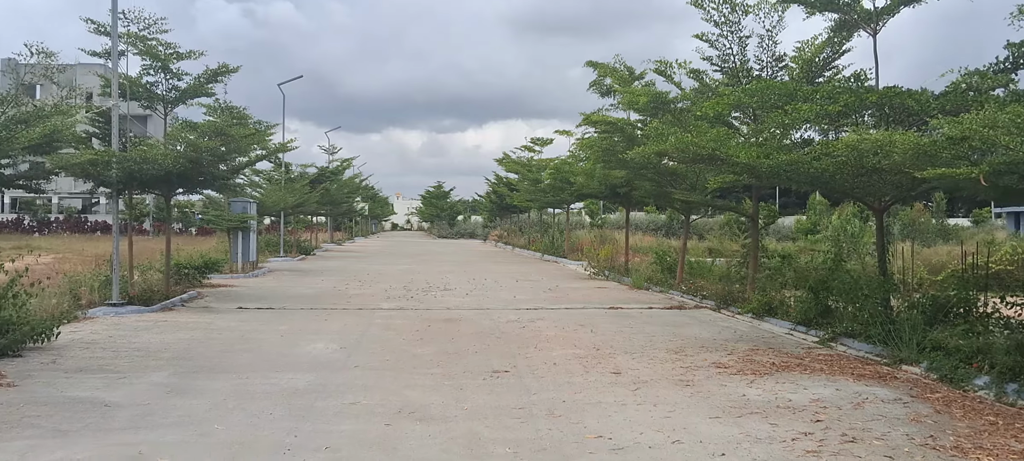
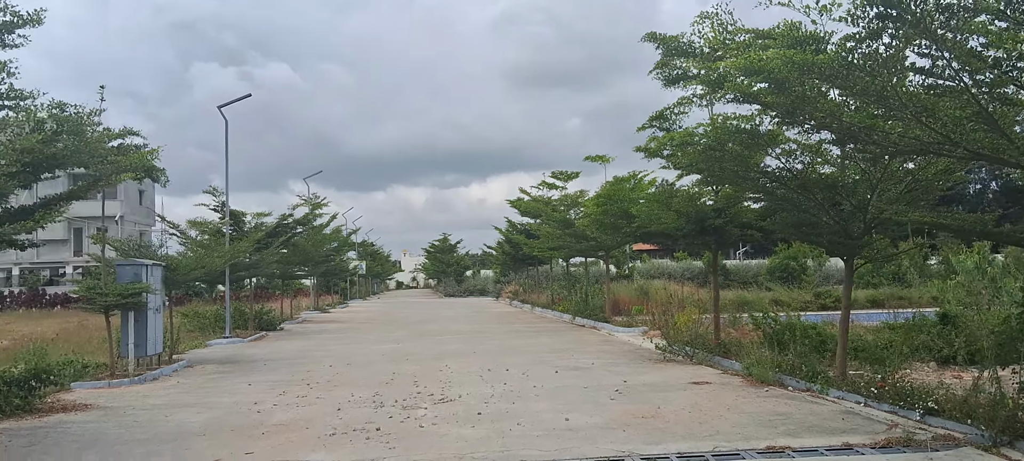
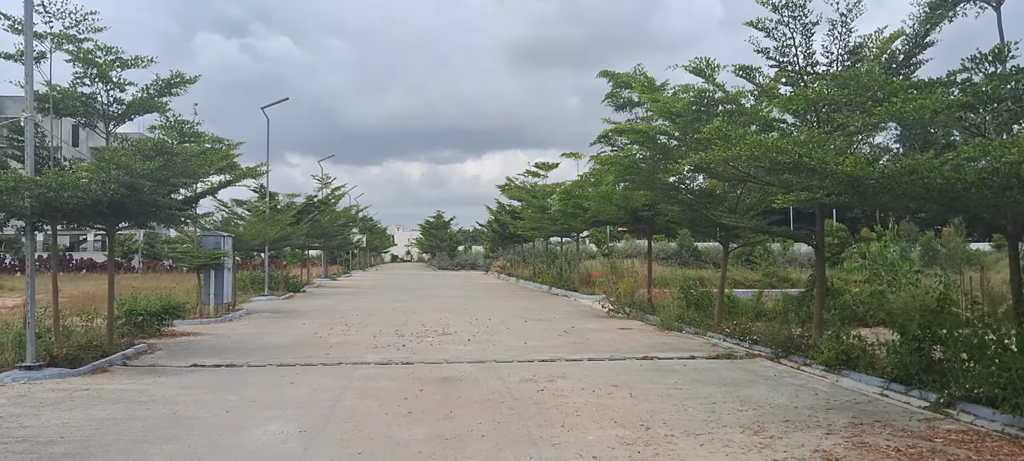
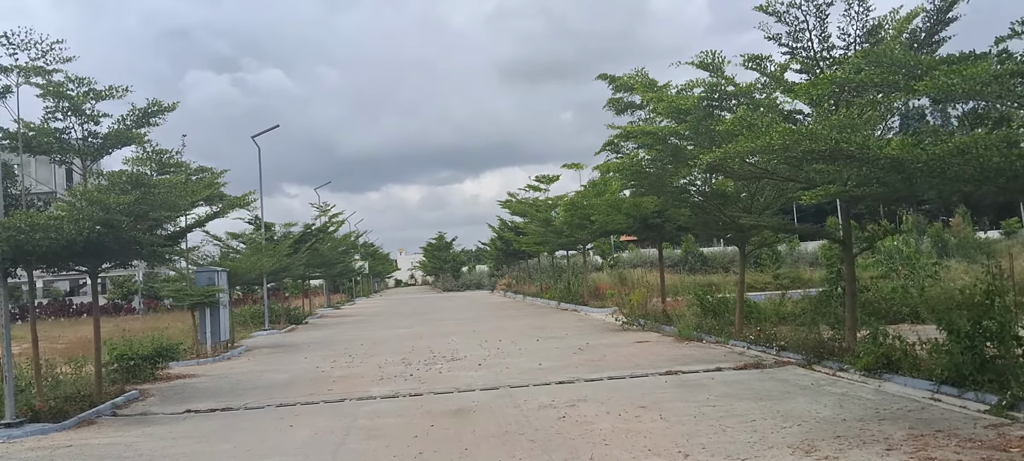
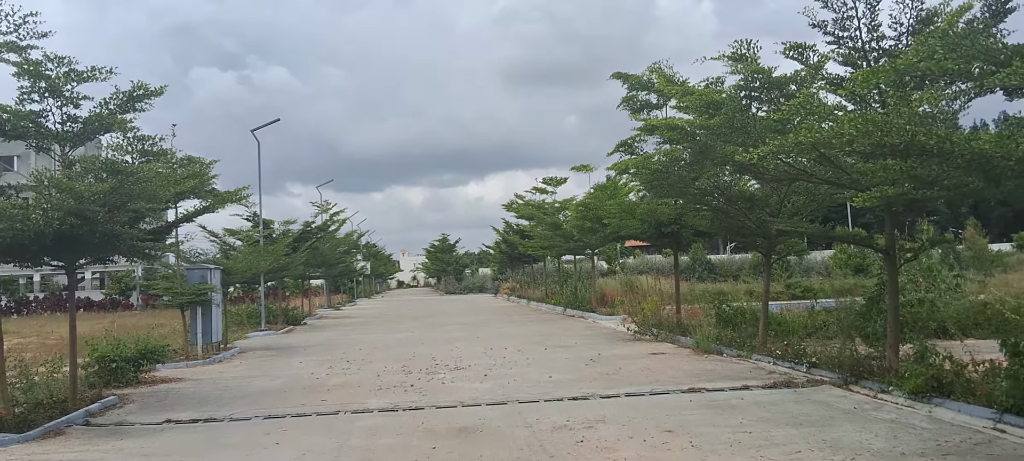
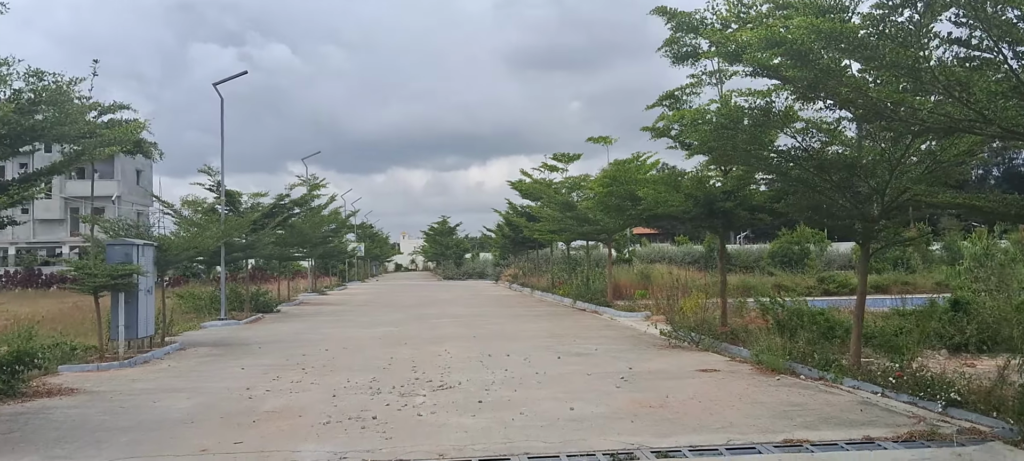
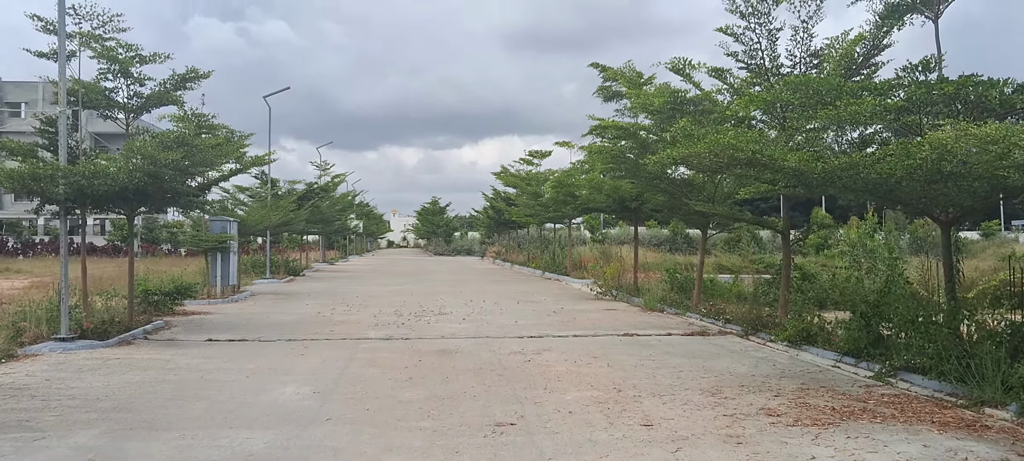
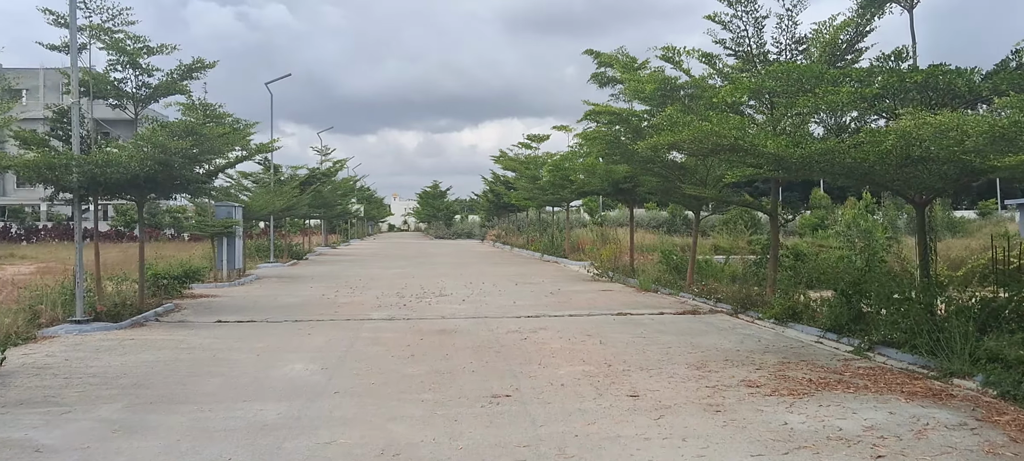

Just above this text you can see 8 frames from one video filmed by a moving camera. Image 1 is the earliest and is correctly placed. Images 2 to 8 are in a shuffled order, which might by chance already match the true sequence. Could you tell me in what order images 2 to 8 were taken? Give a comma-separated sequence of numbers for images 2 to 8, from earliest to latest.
8, 7, 3, 4, 5, 2, 6
